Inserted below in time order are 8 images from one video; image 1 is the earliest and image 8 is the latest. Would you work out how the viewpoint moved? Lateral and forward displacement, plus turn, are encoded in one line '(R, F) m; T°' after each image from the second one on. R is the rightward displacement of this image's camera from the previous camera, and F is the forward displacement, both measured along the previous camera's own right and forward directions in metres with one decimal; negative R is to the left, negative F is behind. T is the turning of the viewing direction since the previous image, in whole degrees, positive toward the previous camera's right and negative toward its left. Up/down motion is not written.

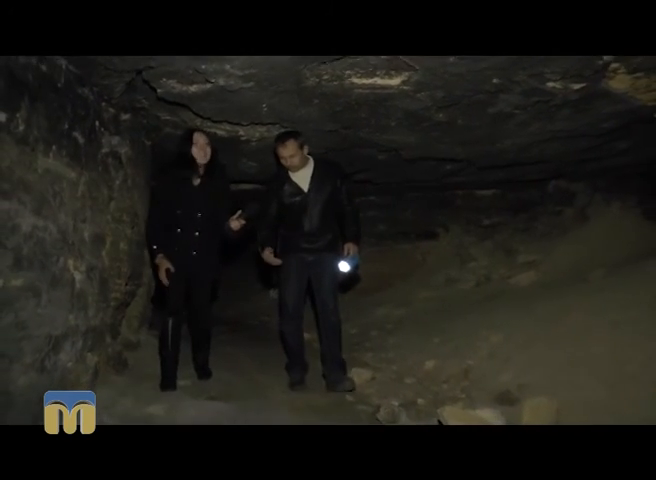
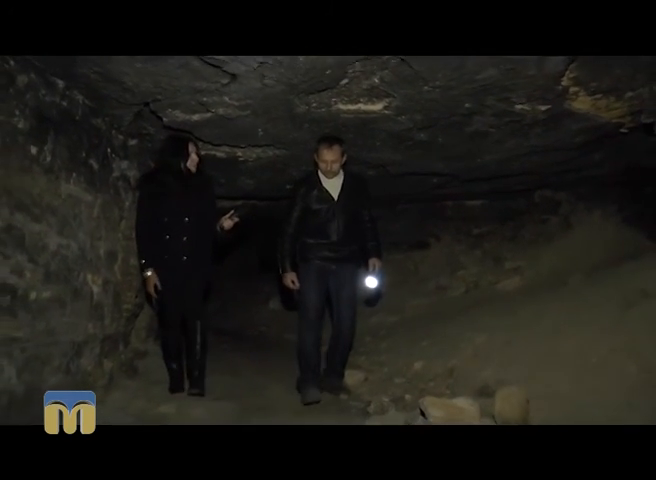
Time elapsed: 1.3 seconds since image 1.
(0.0, -0.4) m; 0°
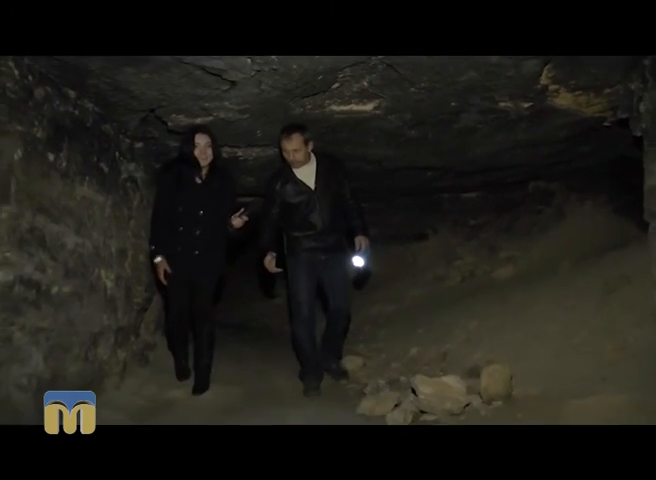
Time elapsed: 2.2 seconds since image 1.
(0.0, -0.3) m; 0°
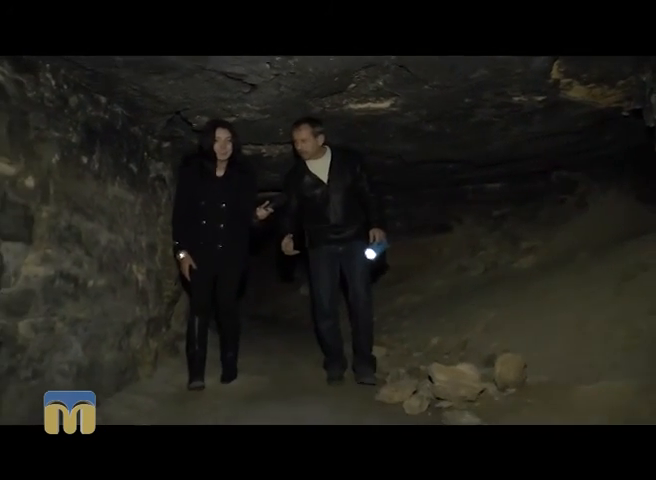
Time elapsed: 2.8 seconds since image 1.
(+0.1, -0.2) m; -2°
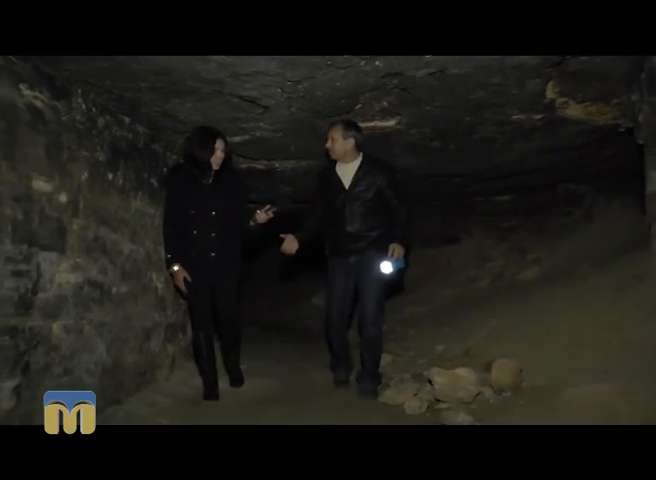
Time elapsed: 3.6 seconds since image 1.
(0.0, -0.3) m; -1°
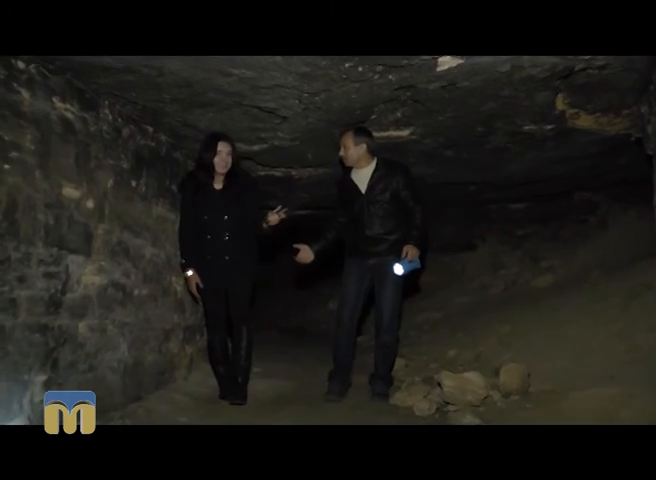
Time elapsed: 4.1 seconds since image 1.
(0.0, -0.2) m; -1°
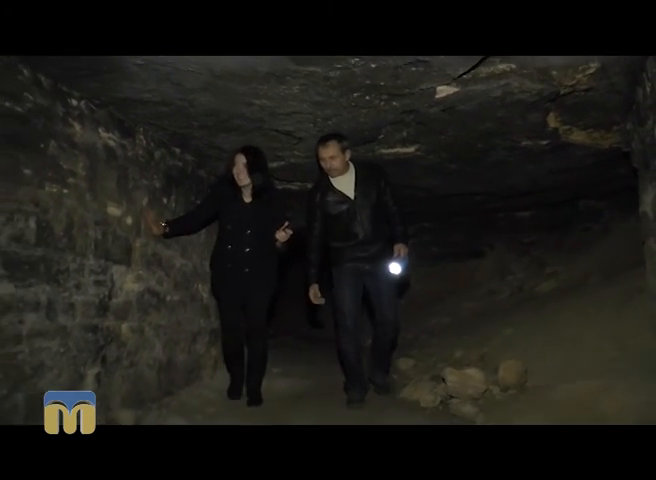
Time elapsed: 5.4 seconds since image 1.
(0.0, -0.5) m; -1°
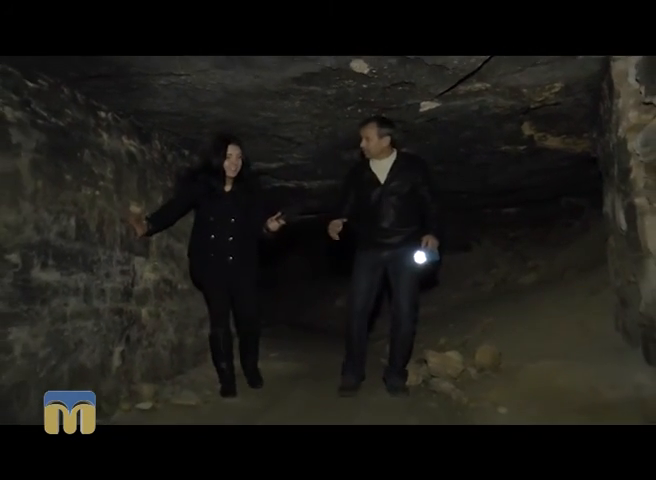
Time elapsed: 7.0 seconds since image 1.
(0.0, -0.5) m; +1°
